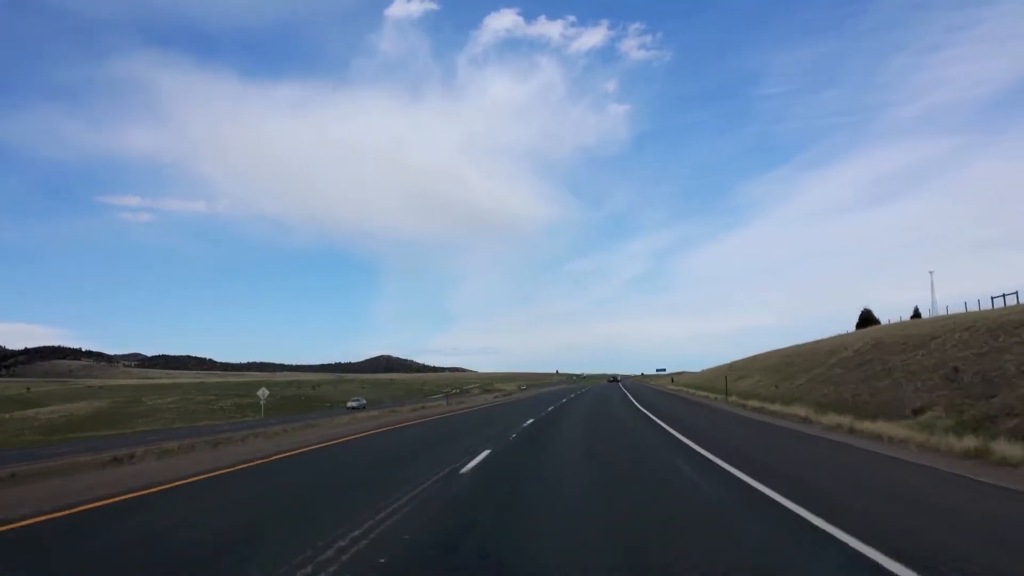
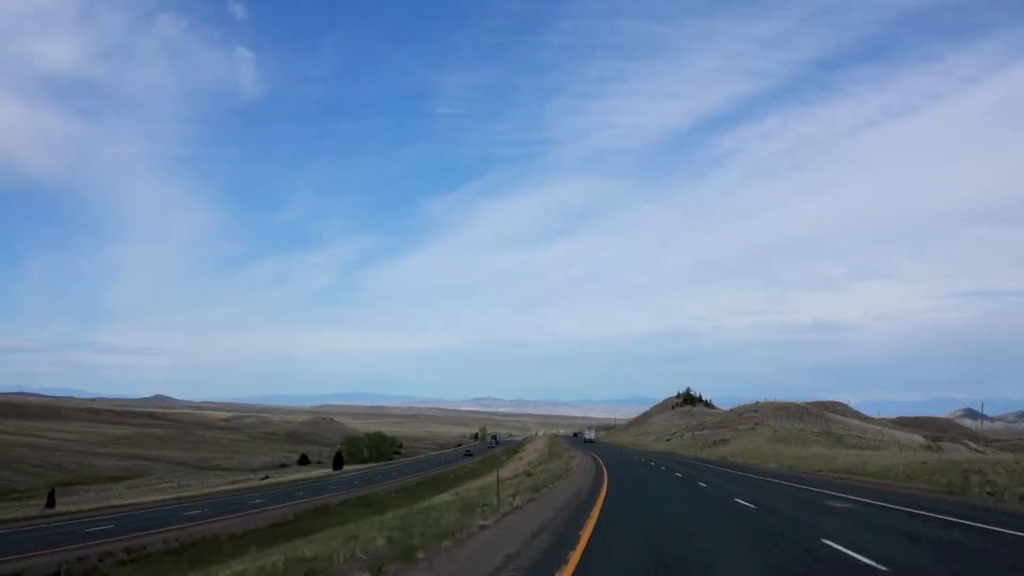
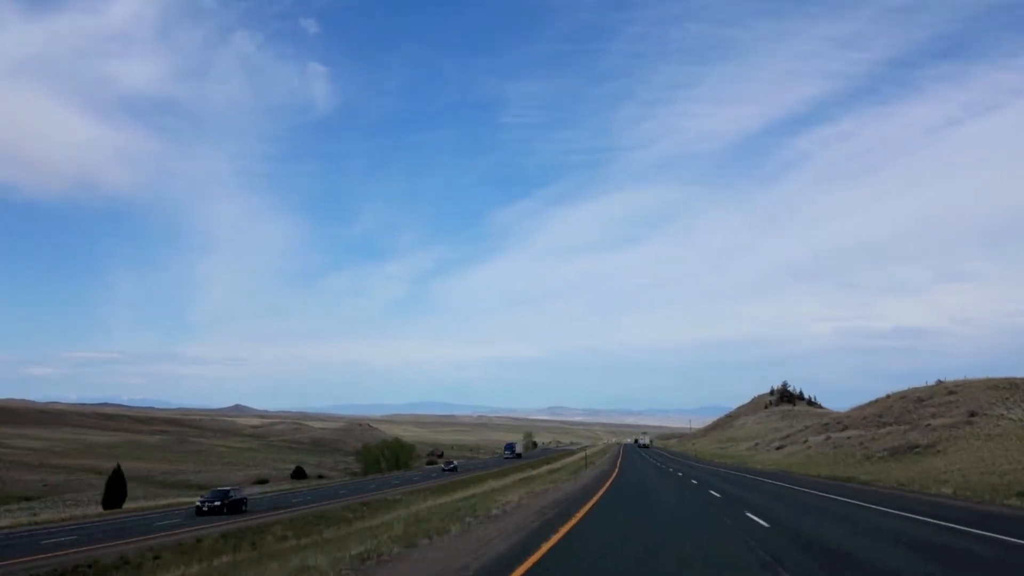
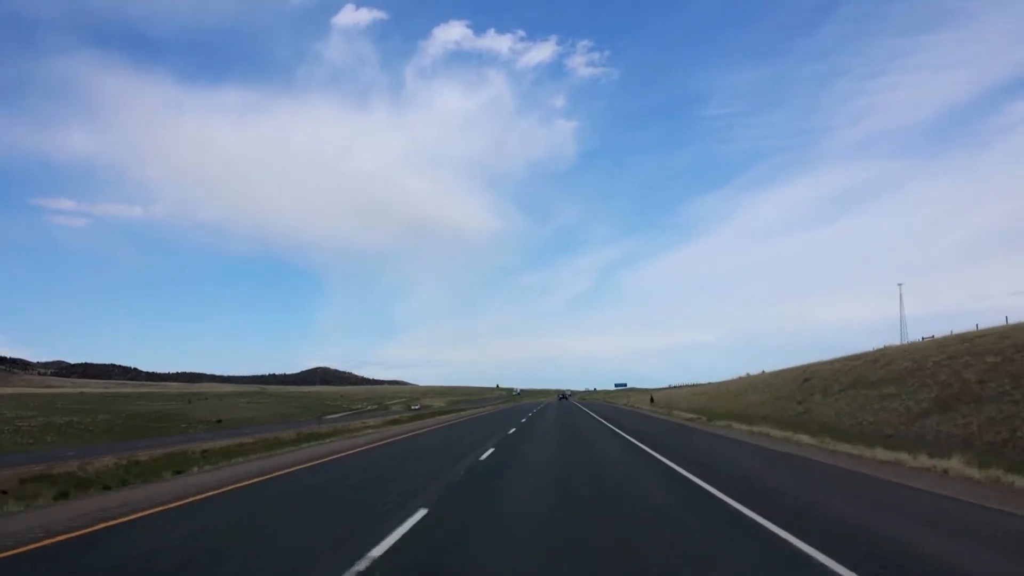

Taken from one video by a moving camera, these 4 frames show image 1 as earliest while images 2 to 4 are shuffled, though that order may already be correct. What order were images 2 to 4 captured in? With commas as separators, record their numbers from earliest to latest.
4, 2, 3
